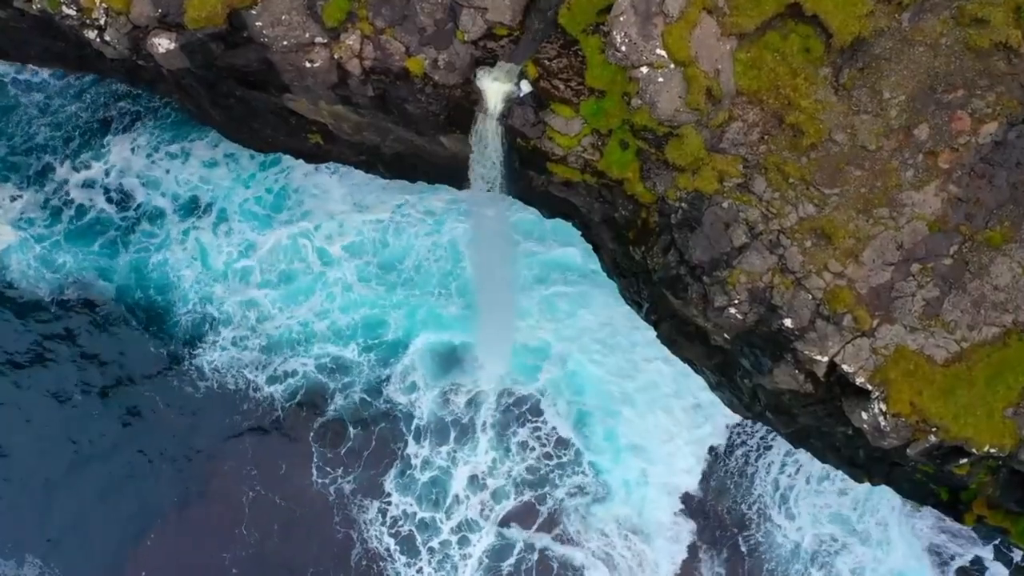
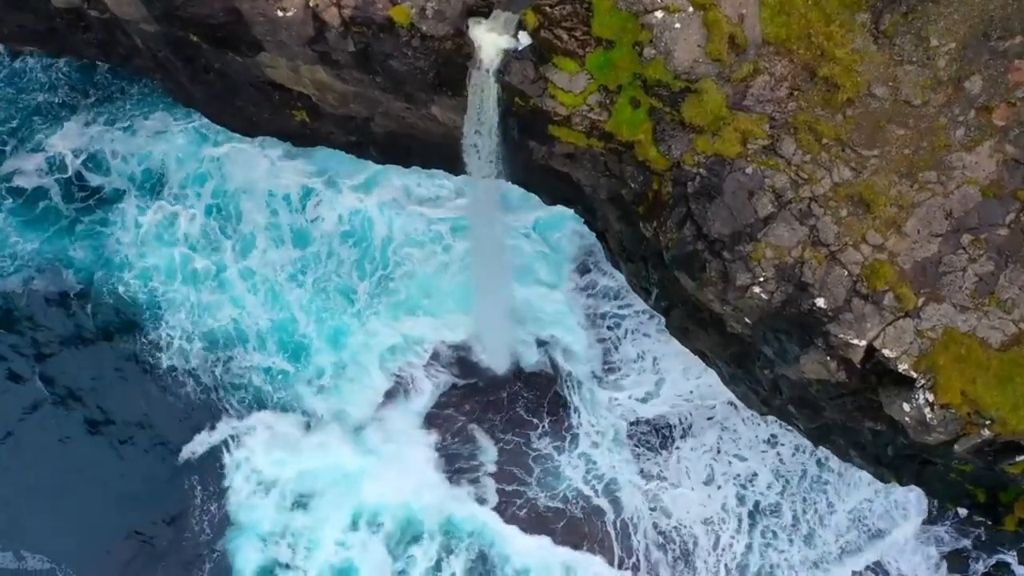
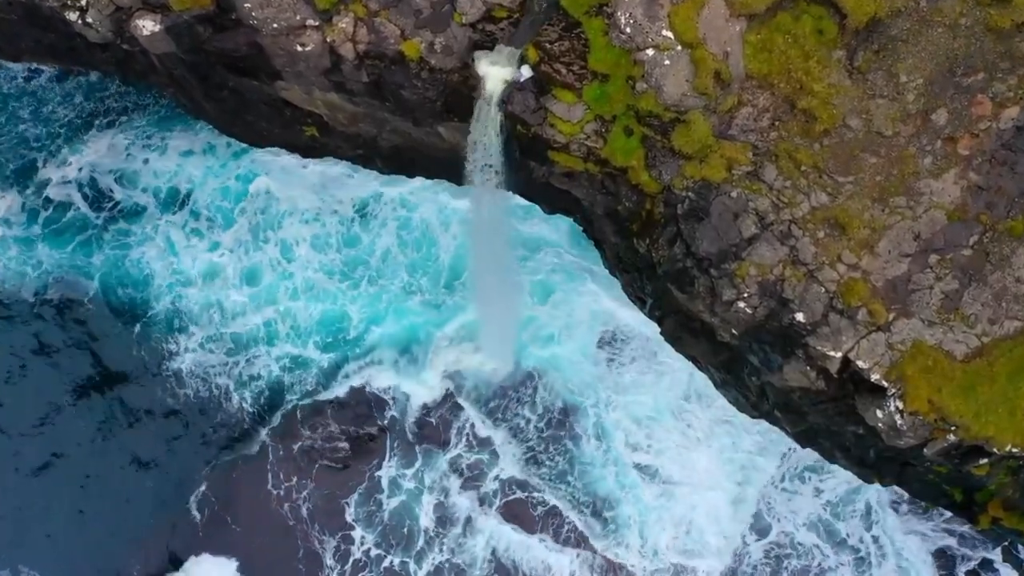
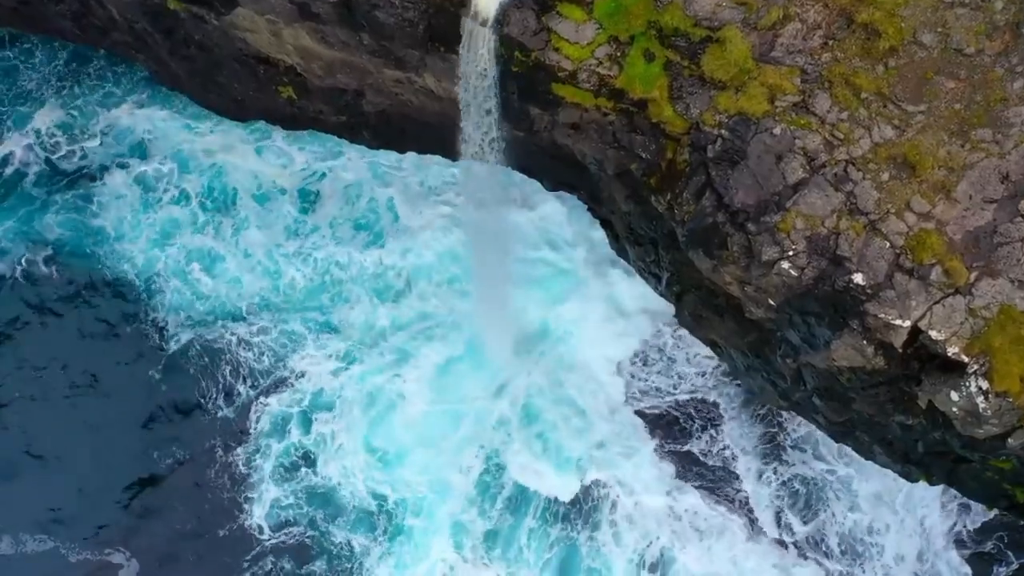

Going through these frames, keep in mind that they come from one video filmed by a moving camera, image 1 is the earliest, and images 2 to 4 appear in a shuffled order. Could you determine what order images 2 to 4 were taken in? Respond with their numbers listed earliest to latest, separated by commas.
3, 2, 4
